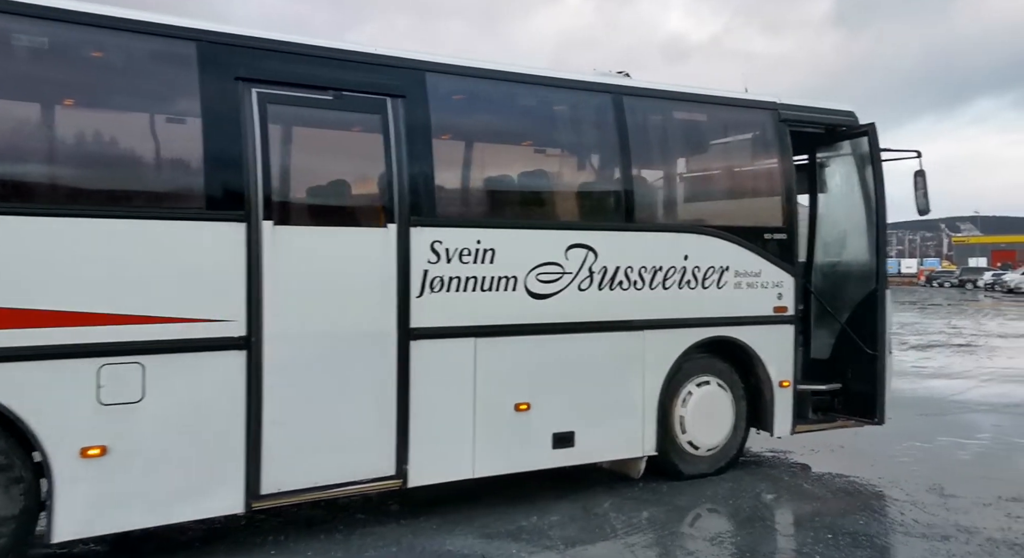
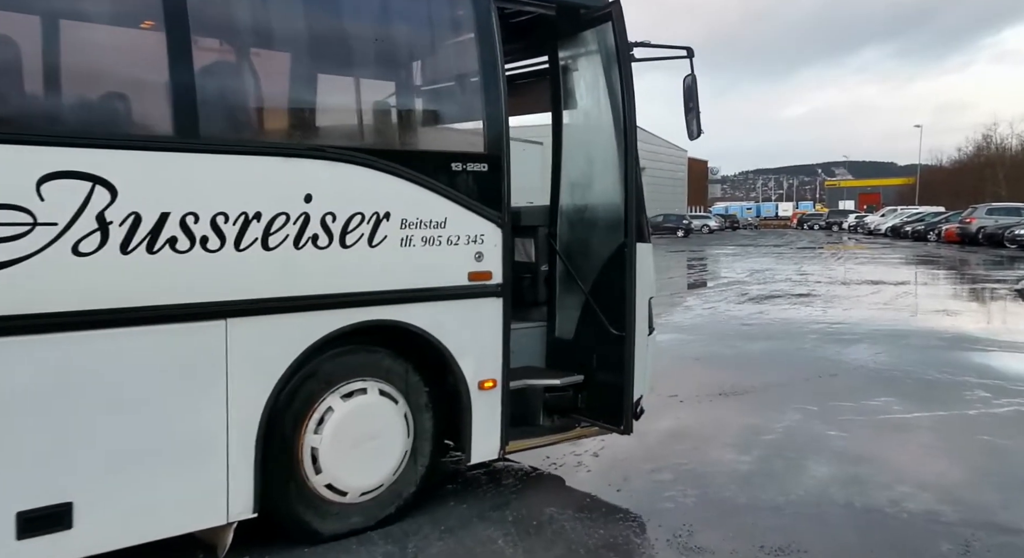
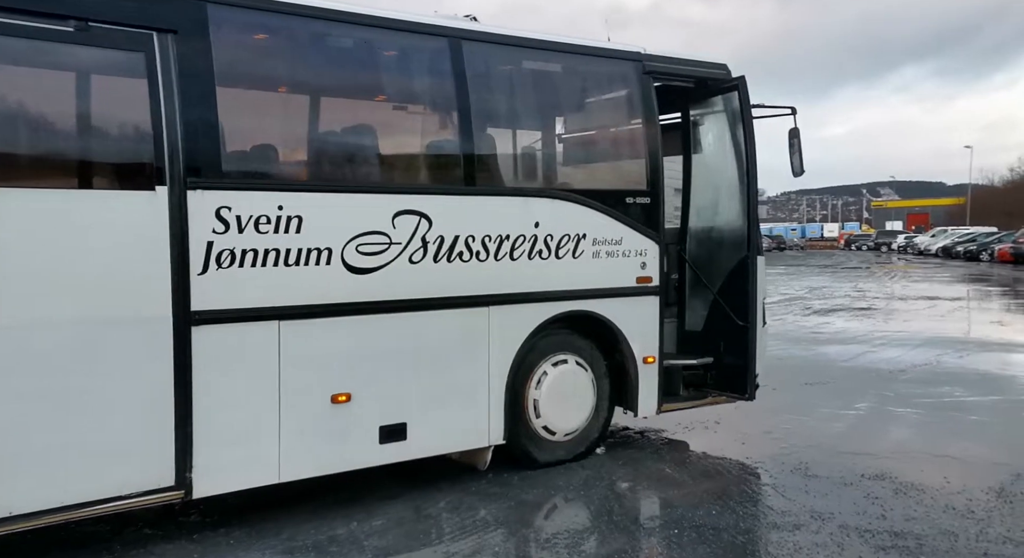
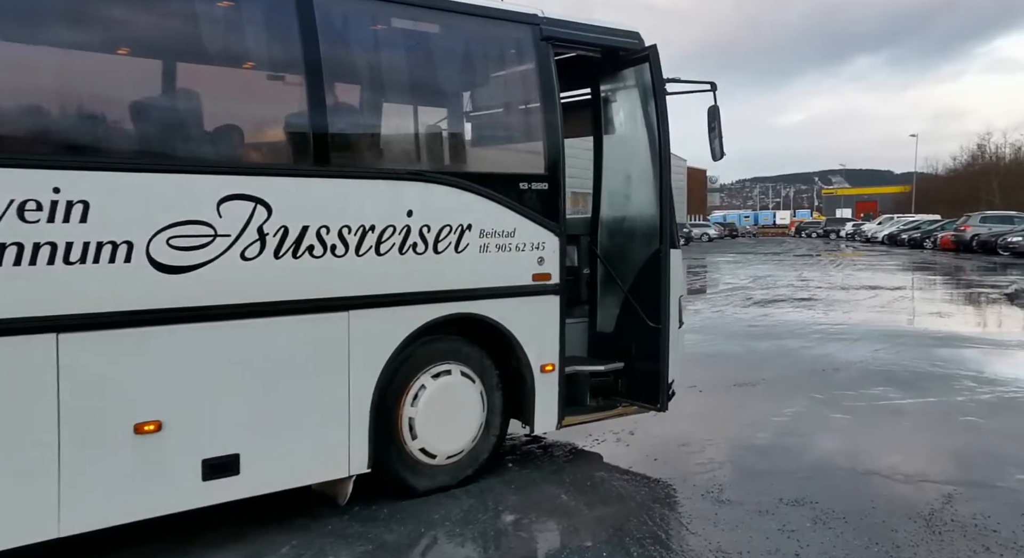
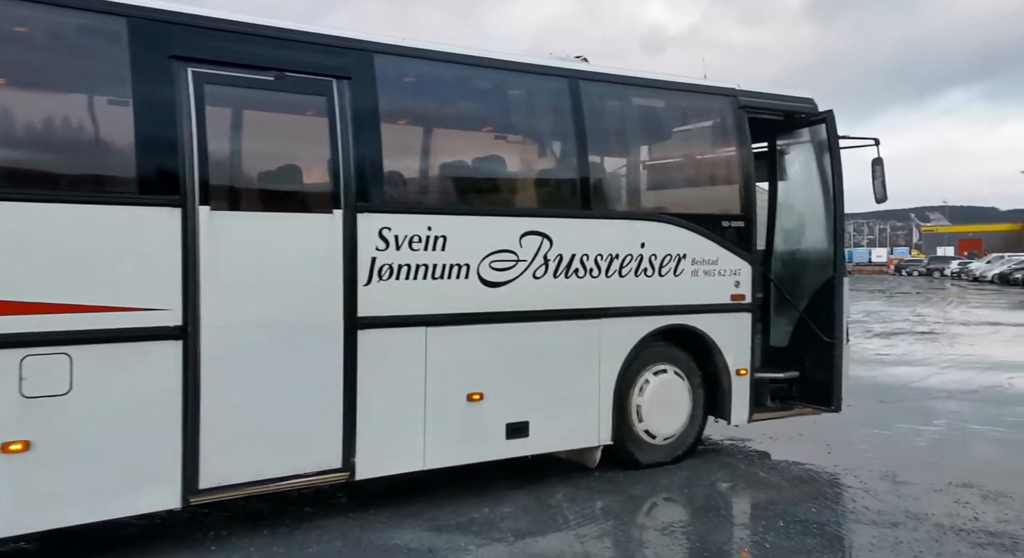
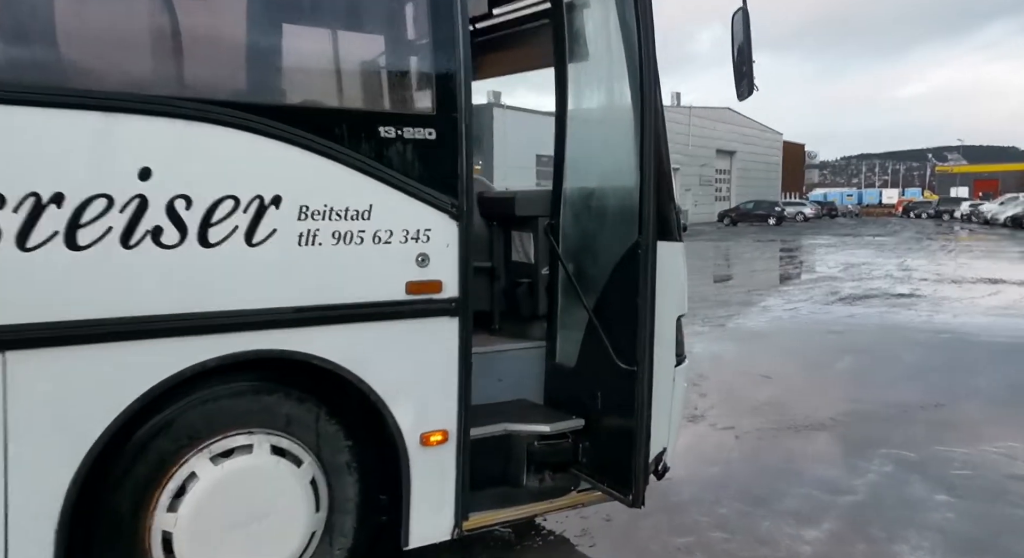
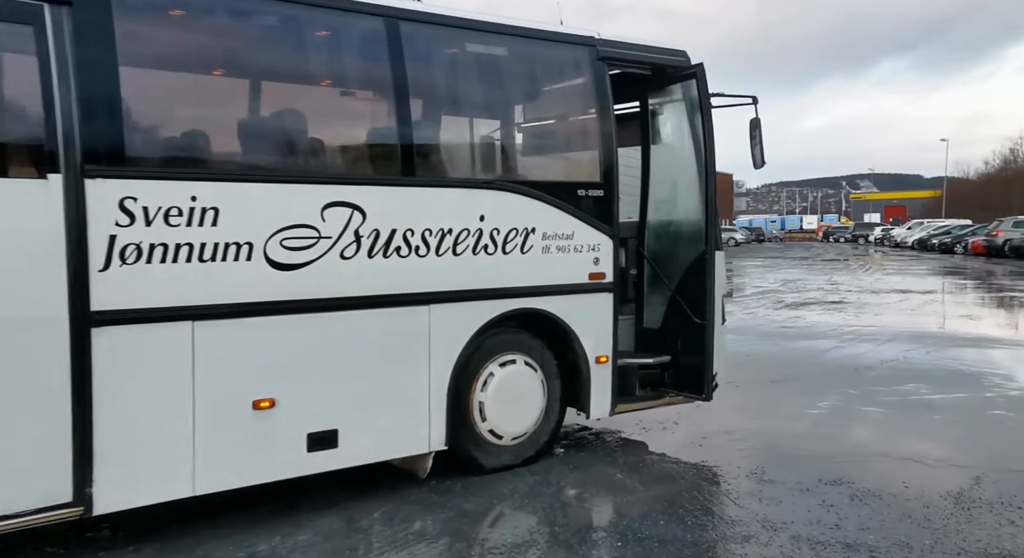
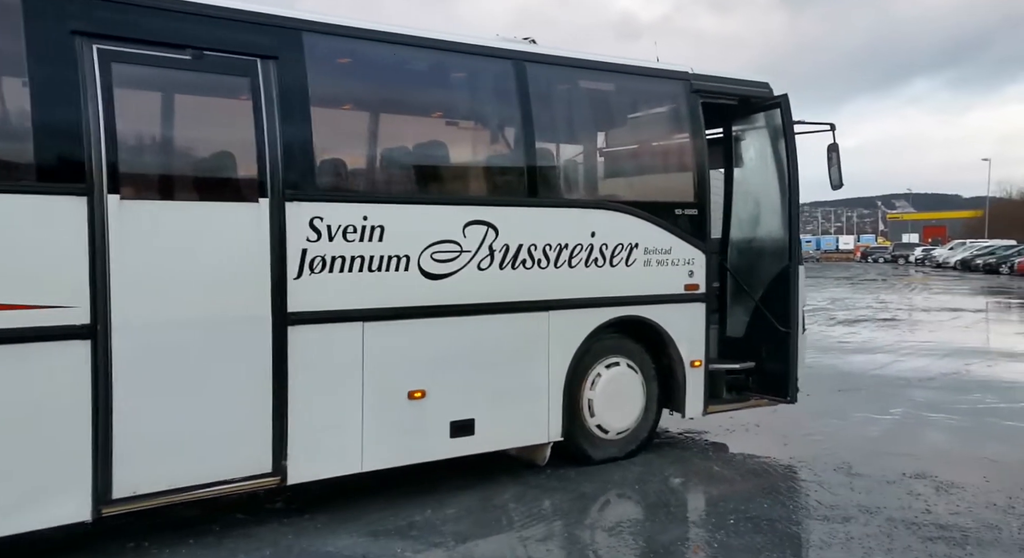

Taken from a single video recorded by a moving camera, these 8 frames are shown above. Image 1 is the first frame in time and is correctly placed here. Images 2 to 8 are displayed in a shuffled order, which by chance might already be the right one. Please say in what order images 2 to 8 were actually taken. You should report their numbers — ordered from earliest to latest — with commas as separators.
5, 8, 3, 7, 4, 2, 6
